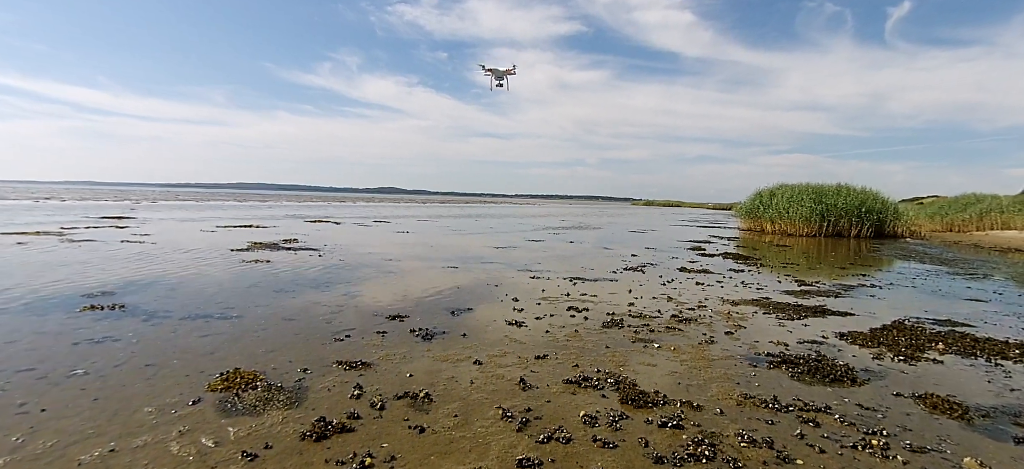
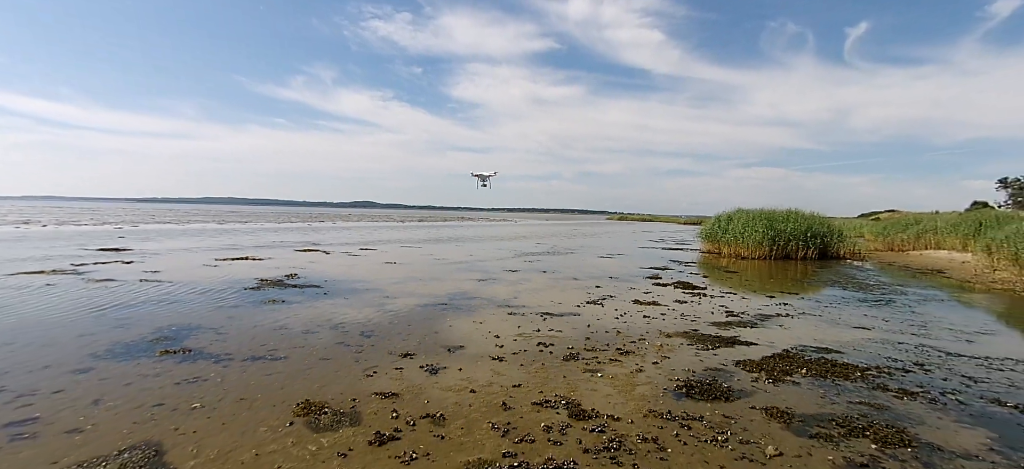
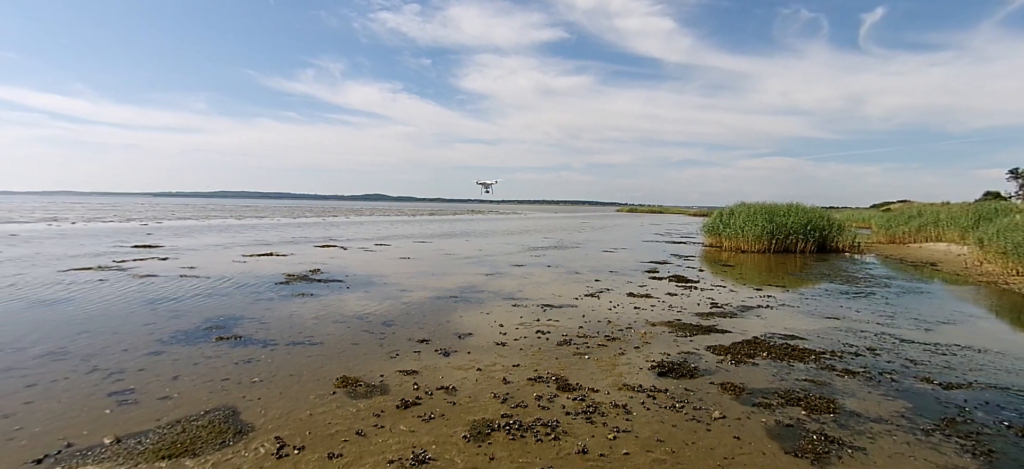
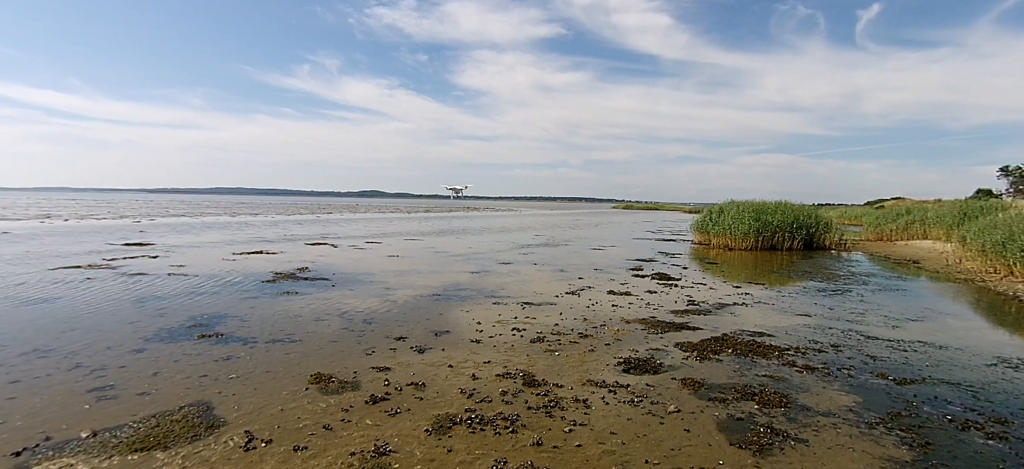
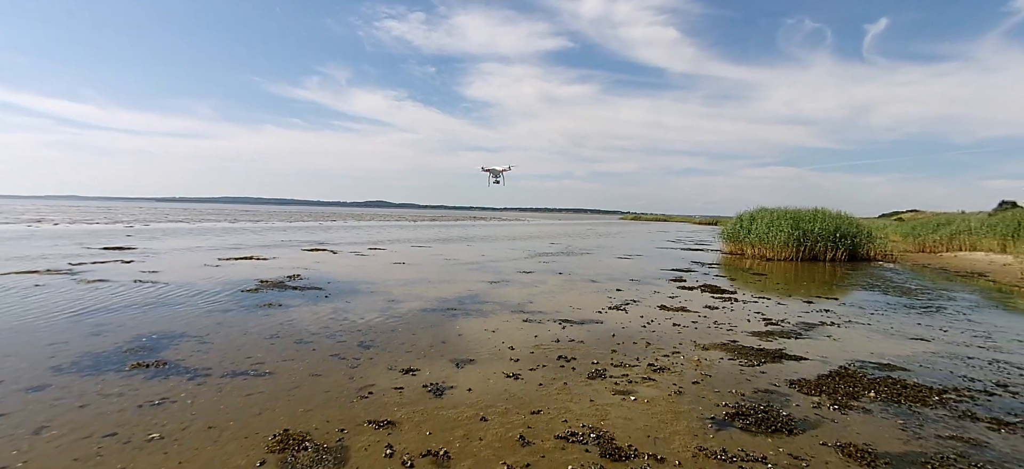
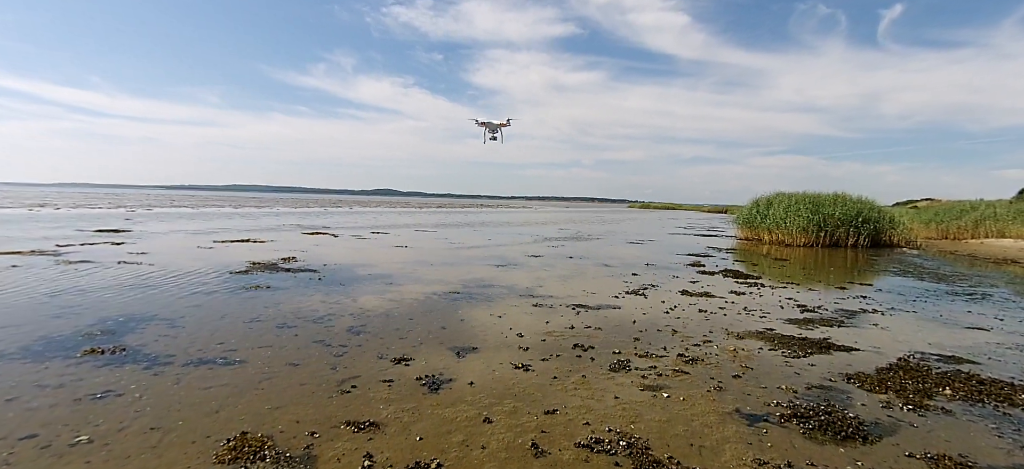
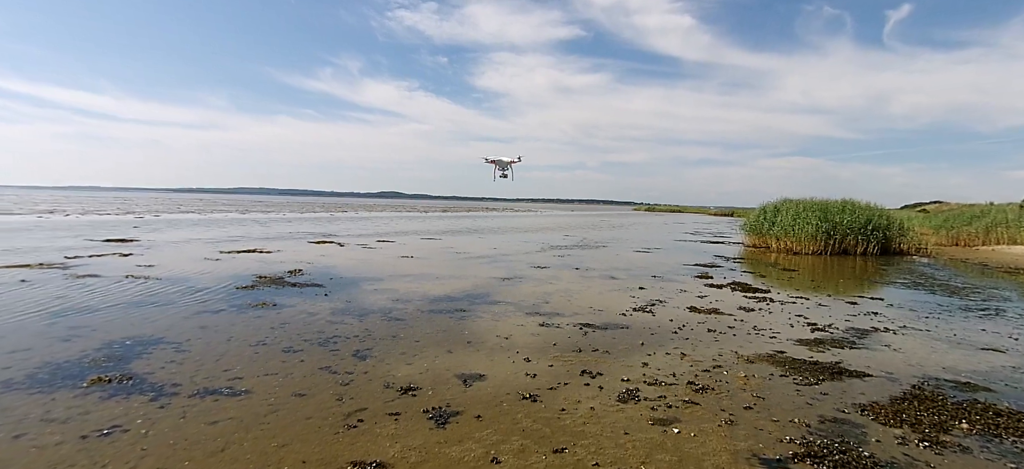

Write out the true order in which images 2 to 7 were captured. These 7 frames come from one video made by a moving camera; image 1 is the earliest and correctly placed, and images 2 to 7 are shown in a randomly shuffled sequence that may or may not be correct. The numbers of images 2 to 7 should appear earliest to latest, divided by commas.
6, 7, 5, 2, 3, 4
